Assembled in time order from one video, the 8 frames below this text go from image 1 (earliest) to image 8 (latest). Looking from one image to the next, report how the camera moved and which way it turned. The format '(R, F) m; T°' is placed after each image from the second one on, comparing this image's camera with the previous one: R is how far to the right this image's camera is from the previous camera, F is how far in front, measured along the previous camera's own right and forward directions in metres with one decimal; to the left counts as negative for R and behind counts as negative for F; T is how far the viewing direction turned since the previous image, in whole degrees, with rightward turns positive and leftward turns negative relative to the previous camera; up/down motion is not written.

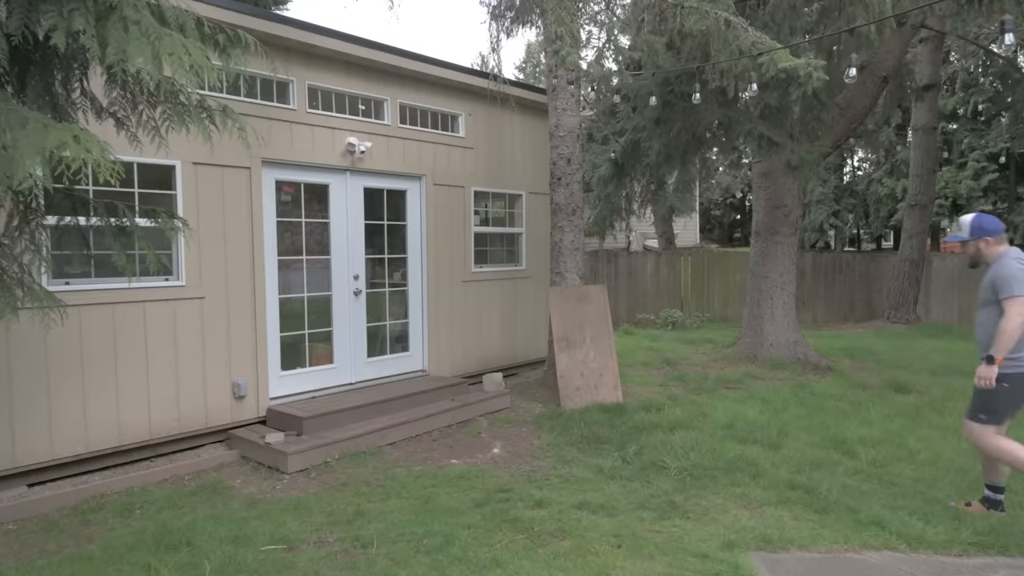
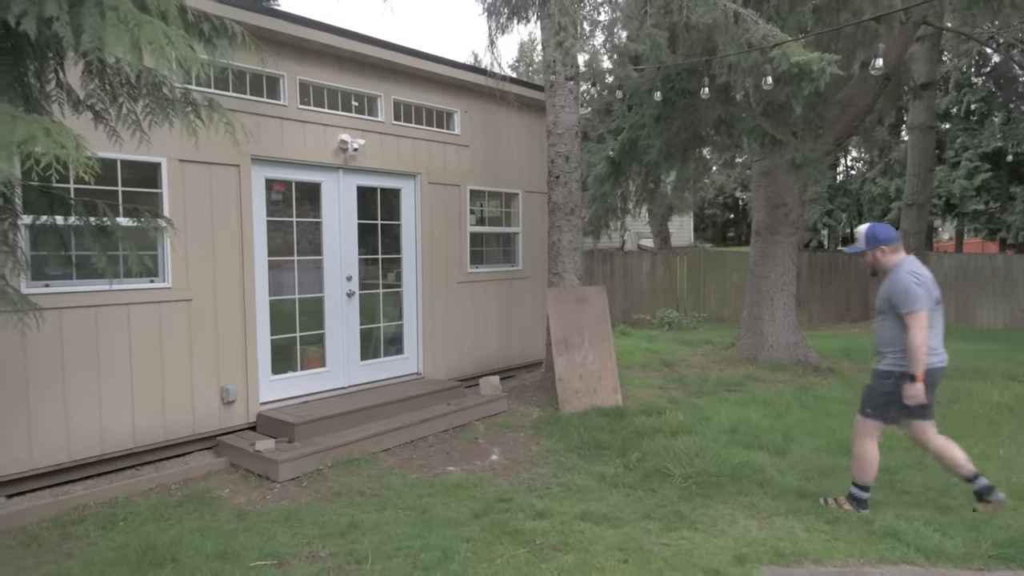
(0.0, +0.2) m; +1°
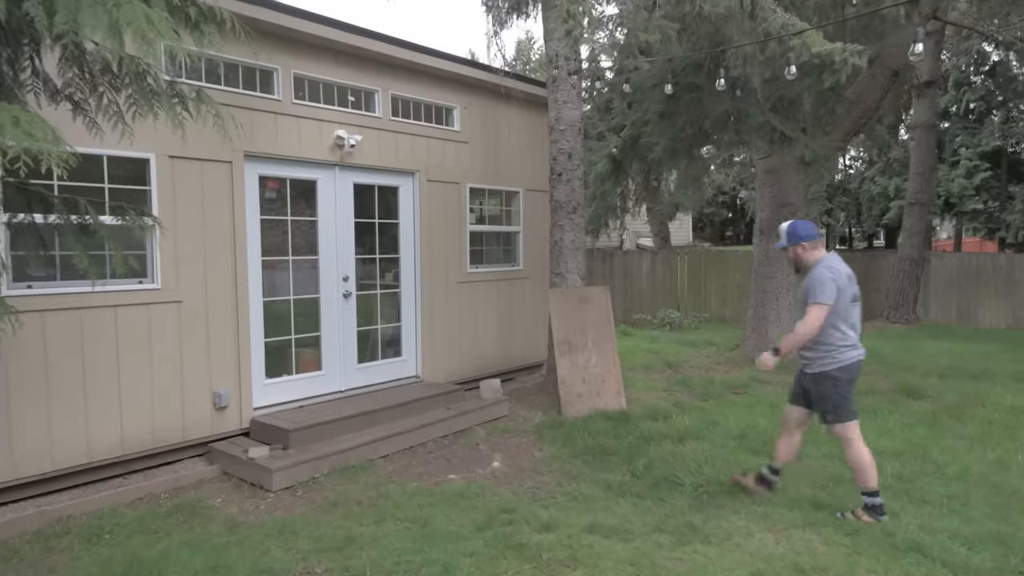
(0.0, +0.2) m; 0°
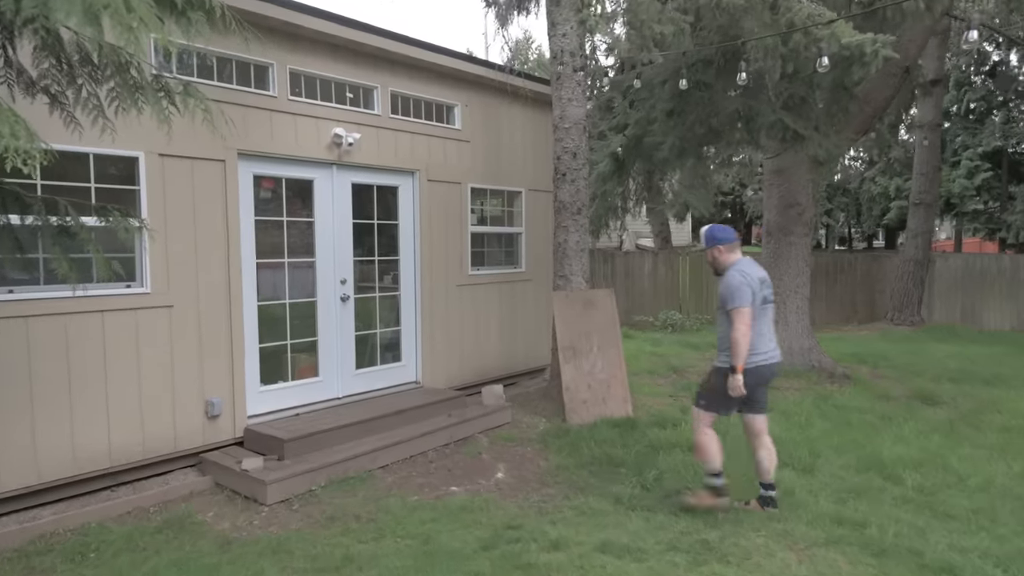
(-0.1, +0.2) m; 0°
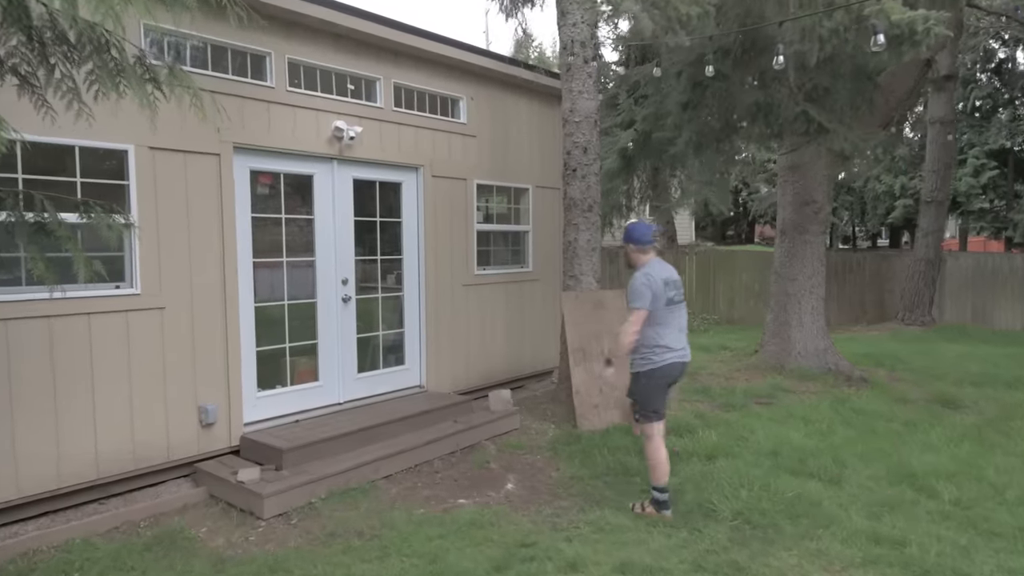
(-0.1, +0.3) m; 0°
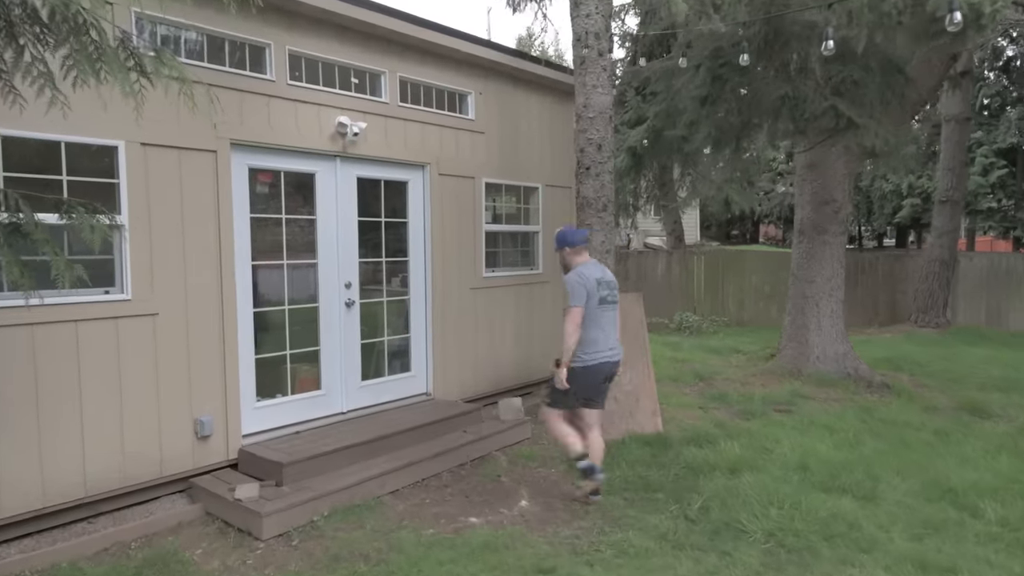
(-0.1, +0.3) m; 0°
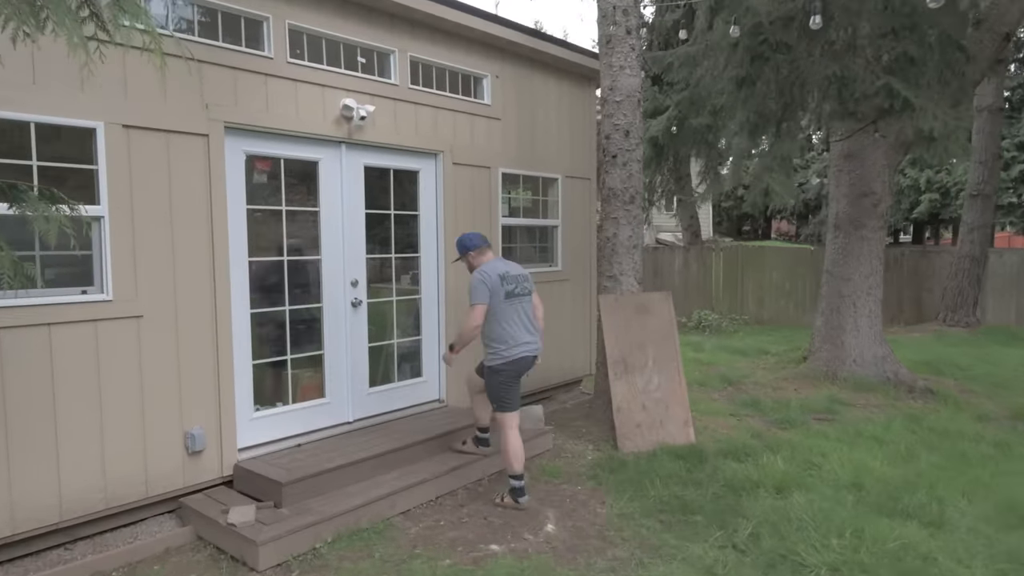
(-0.1, +0.5) m; -1°
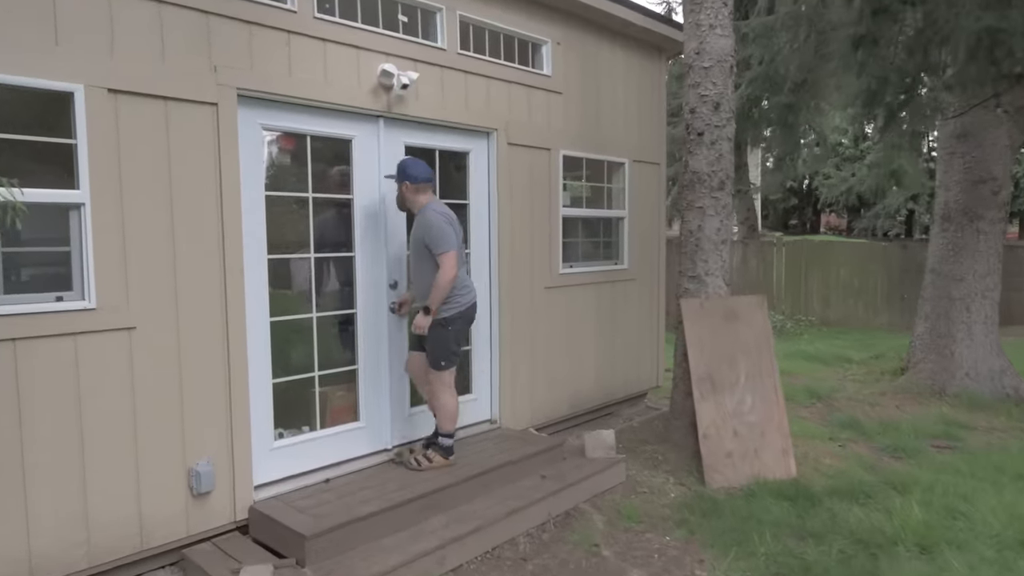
(-0.2, +0.9) m; -3°
